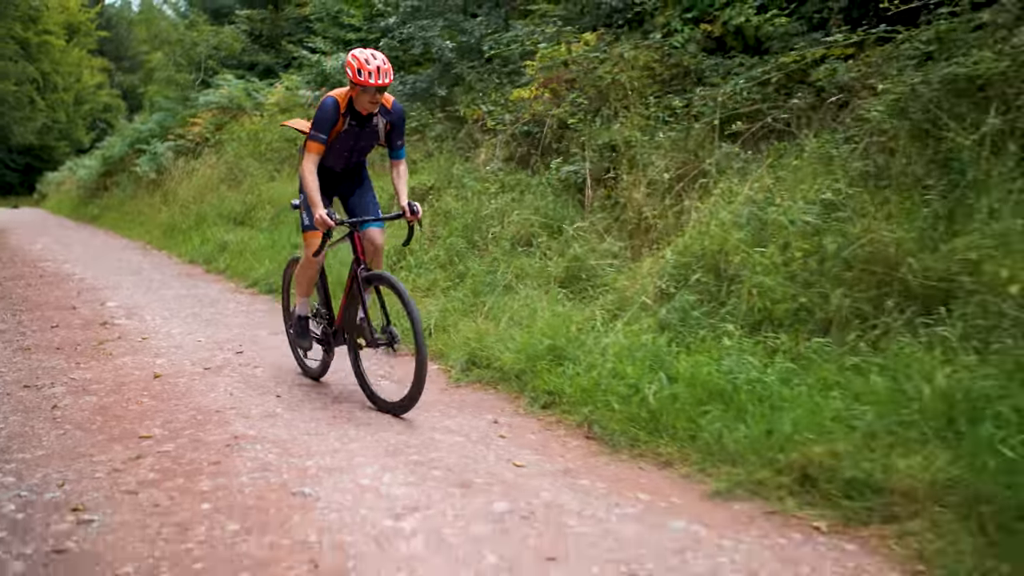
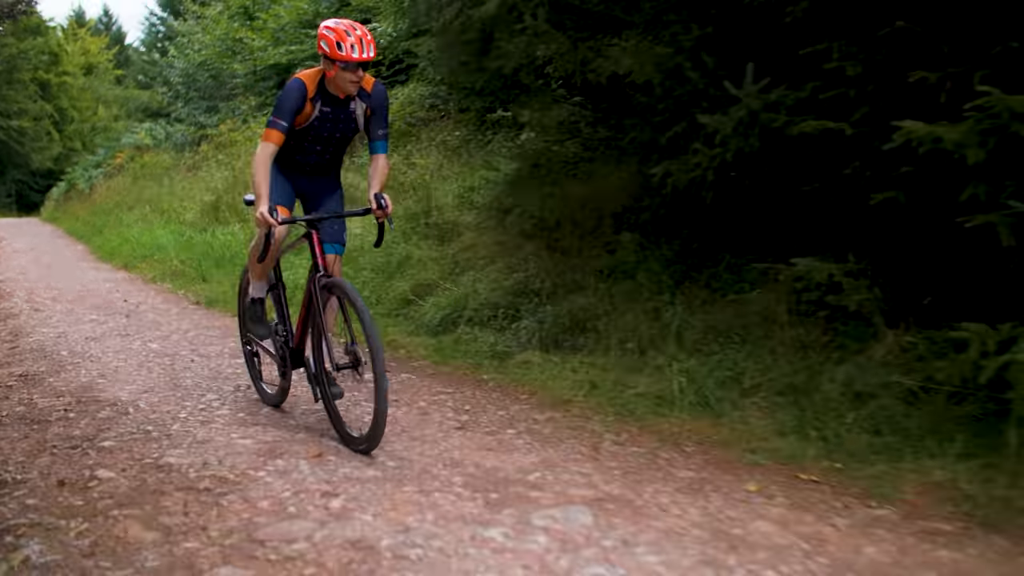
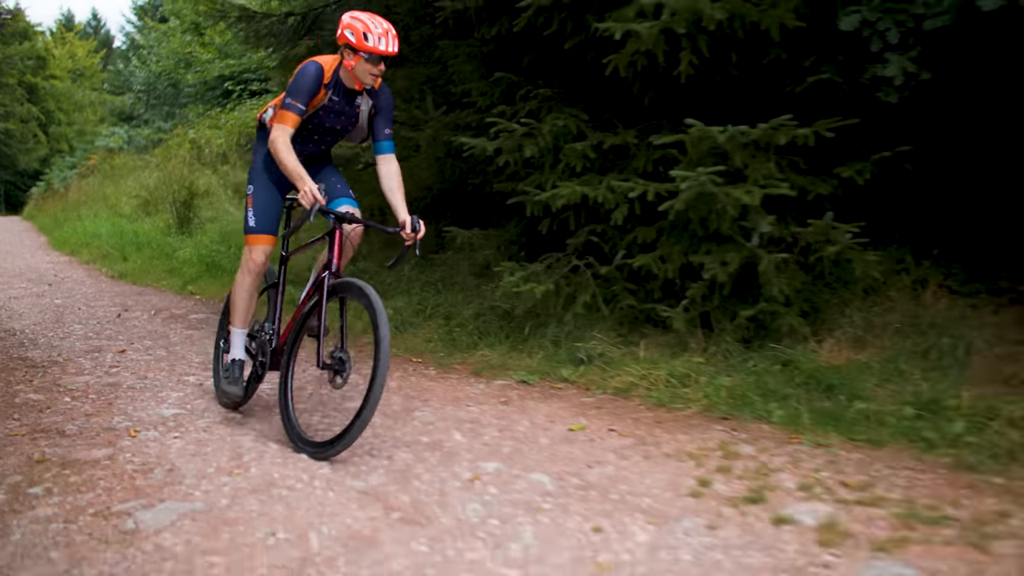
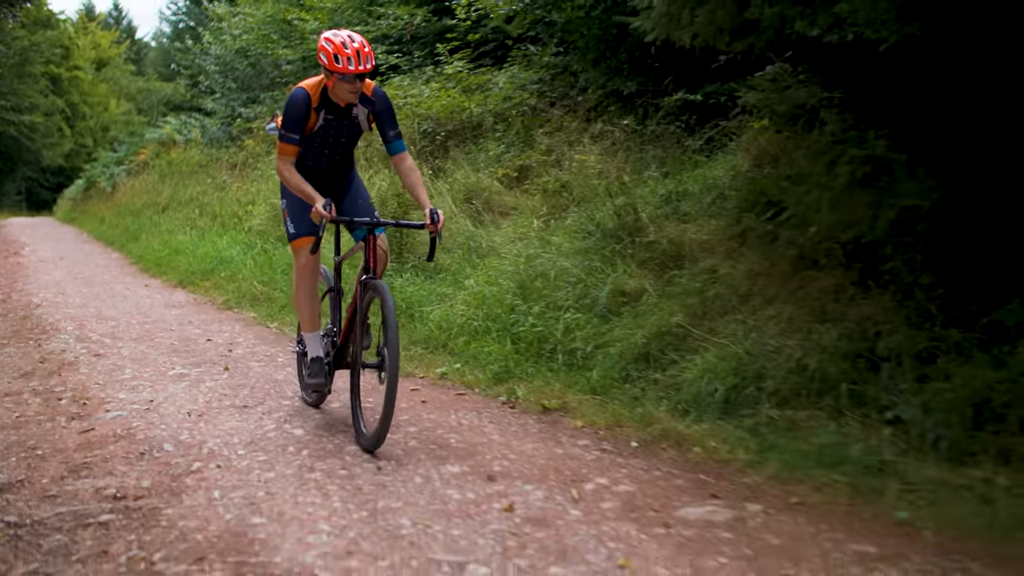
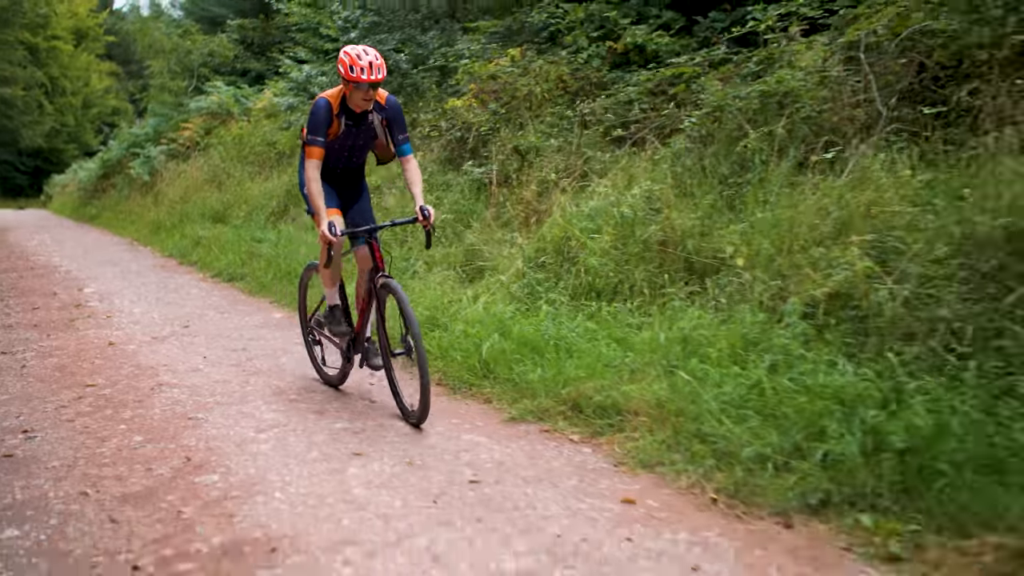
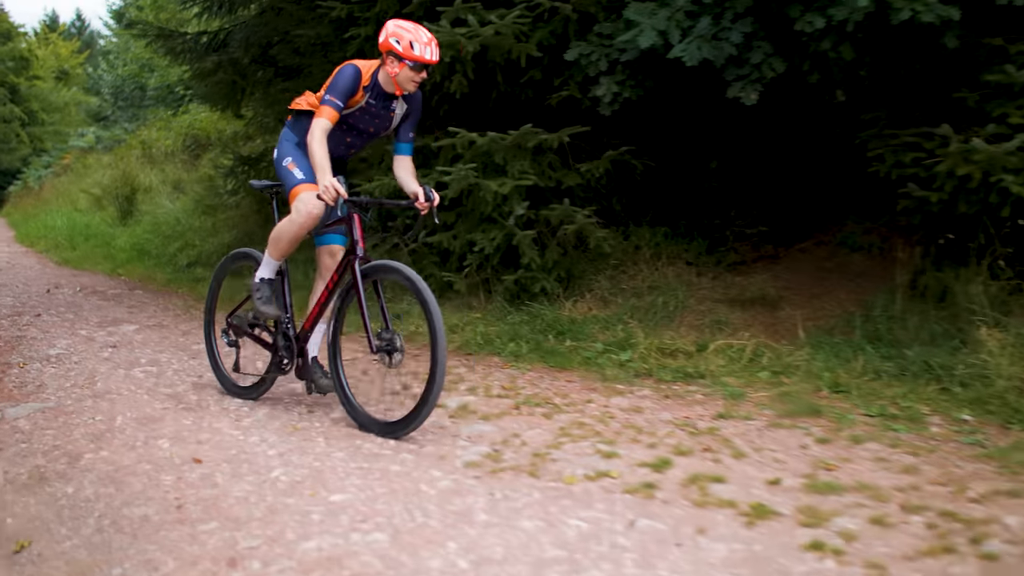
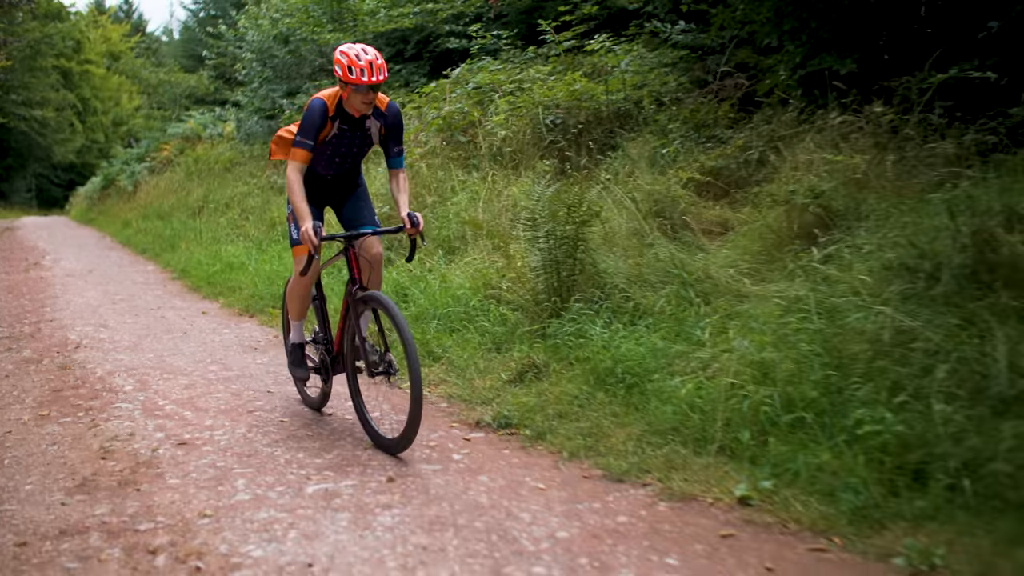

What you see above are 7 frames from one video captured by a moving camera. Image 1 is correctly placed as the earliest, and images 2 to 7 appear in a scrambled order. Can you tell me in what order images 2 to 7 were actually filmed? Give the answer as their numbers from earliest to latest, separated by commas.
5, 7, 4, 2, 3, 6
